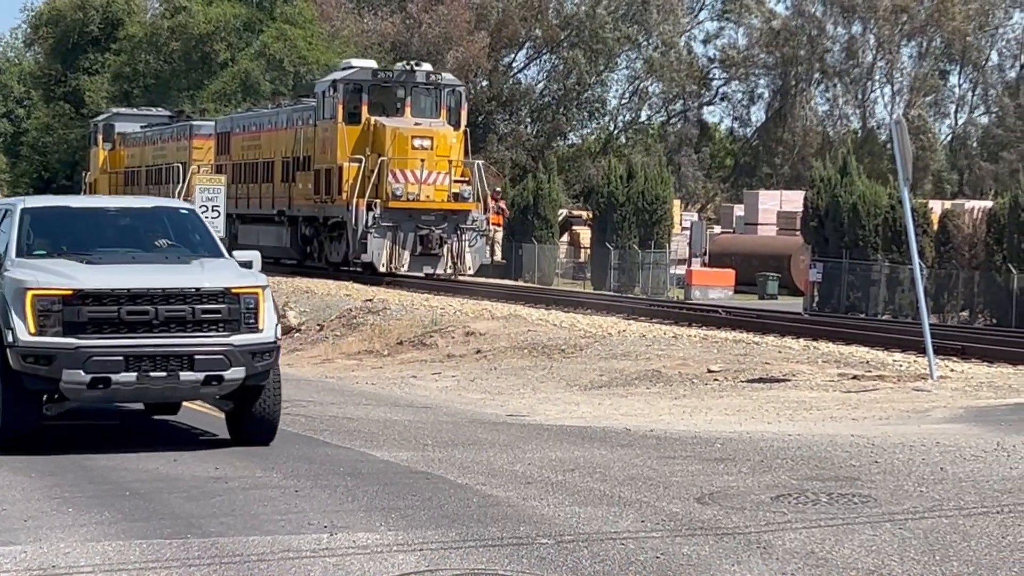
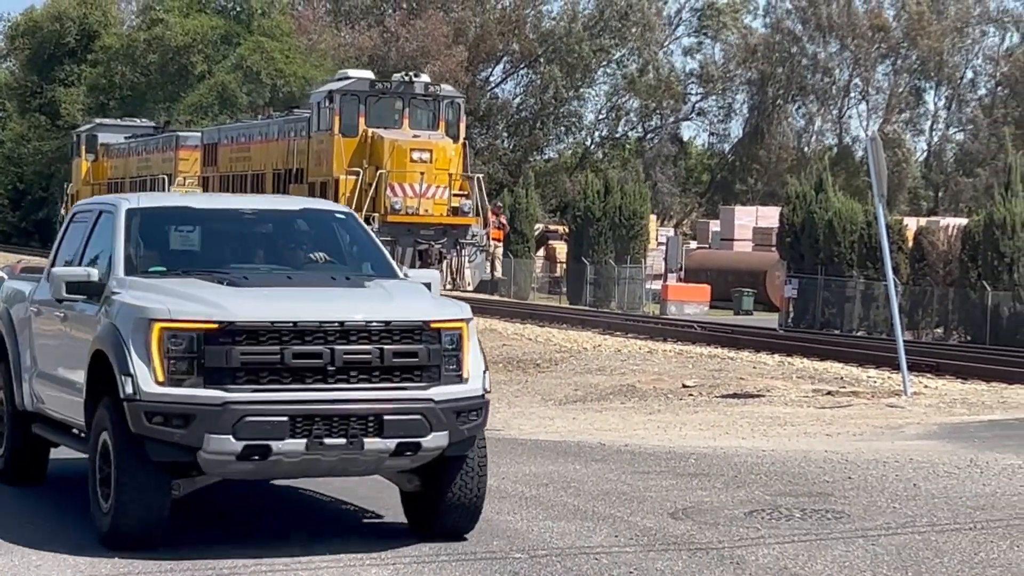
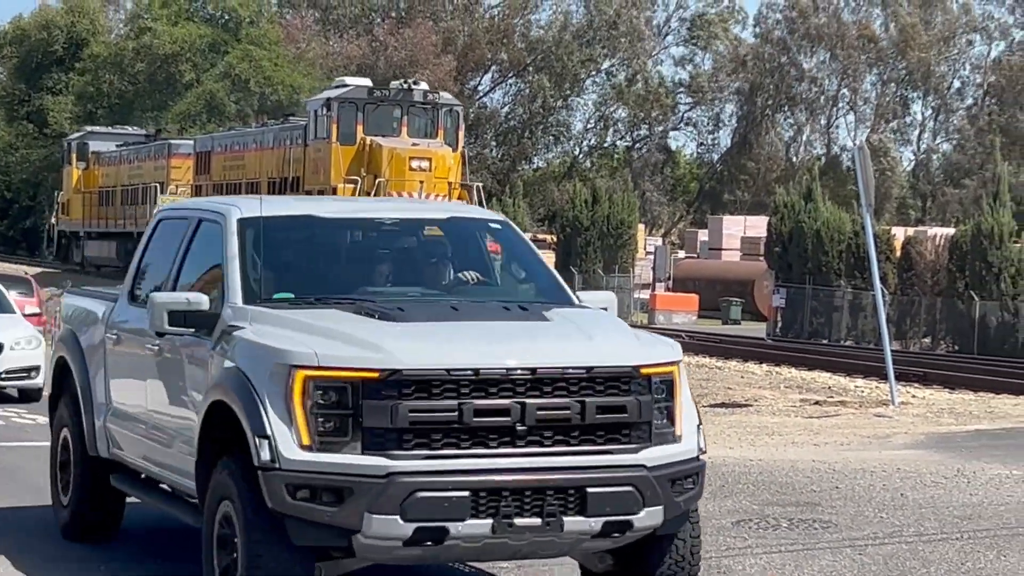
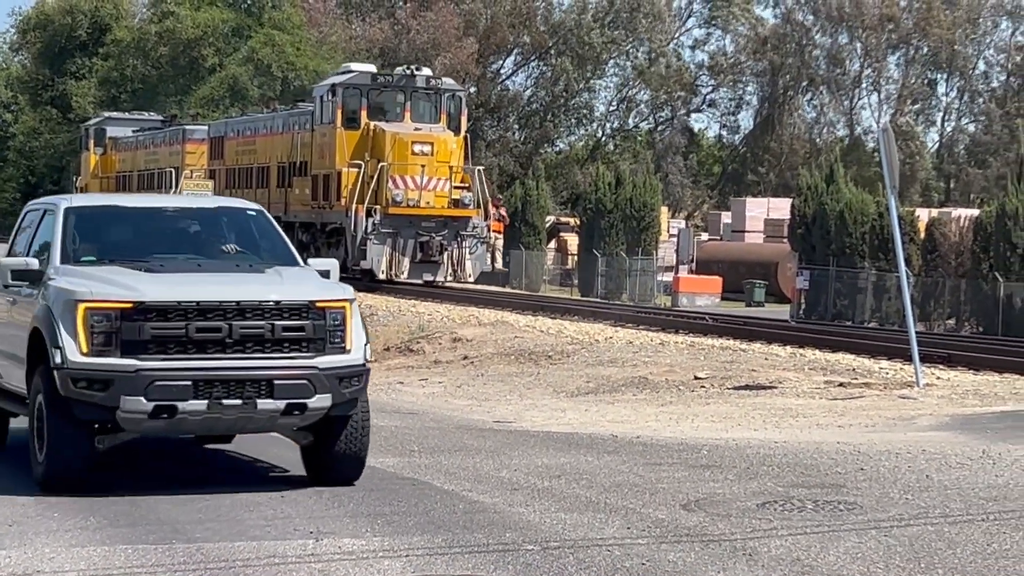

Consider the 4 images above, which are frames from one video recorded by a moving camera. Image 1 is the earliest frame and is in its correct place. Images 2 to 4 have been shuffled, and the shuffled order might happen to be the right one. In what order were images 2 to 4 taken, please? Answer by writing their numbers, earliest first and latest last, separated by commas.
4, 2, 3
